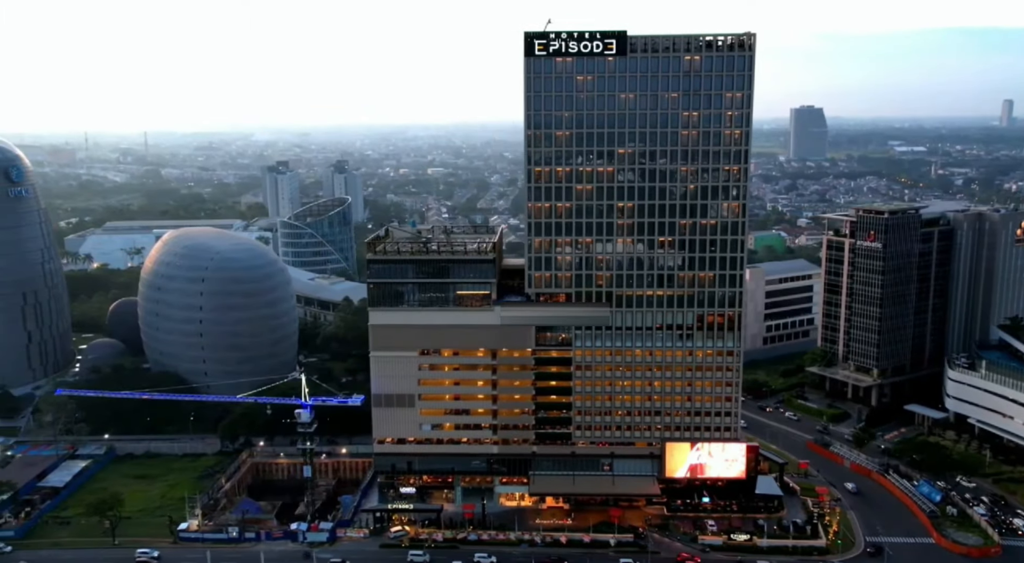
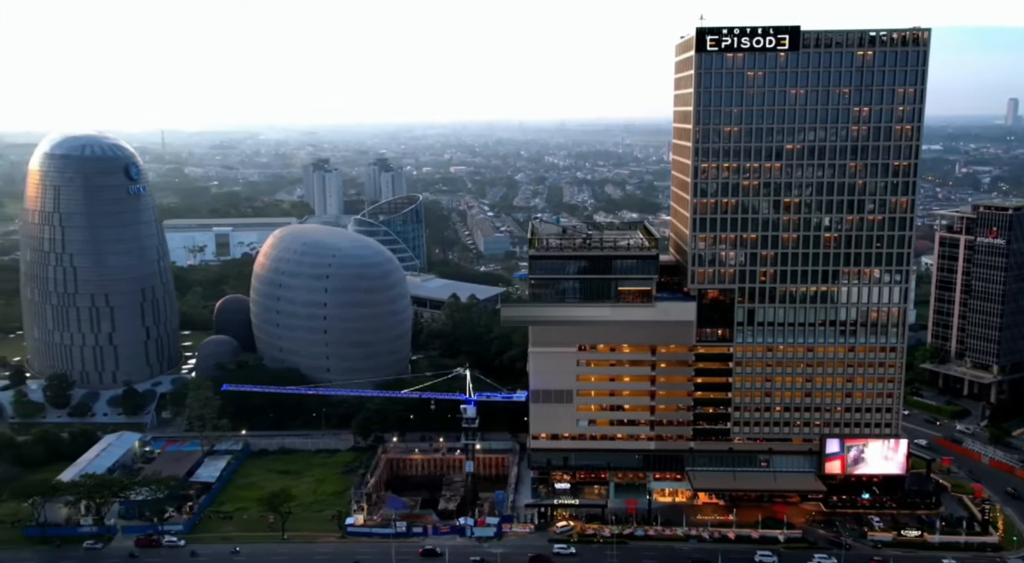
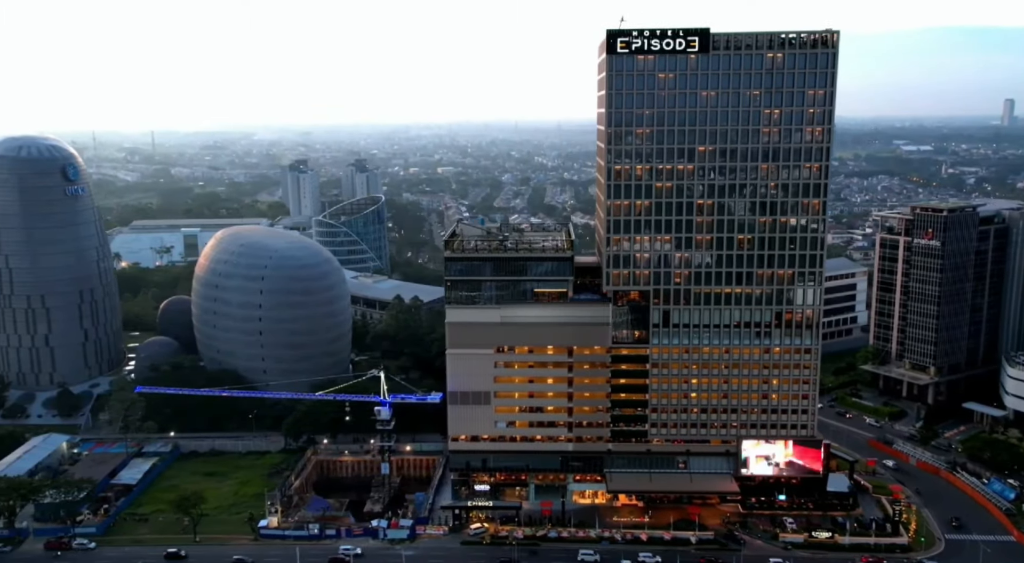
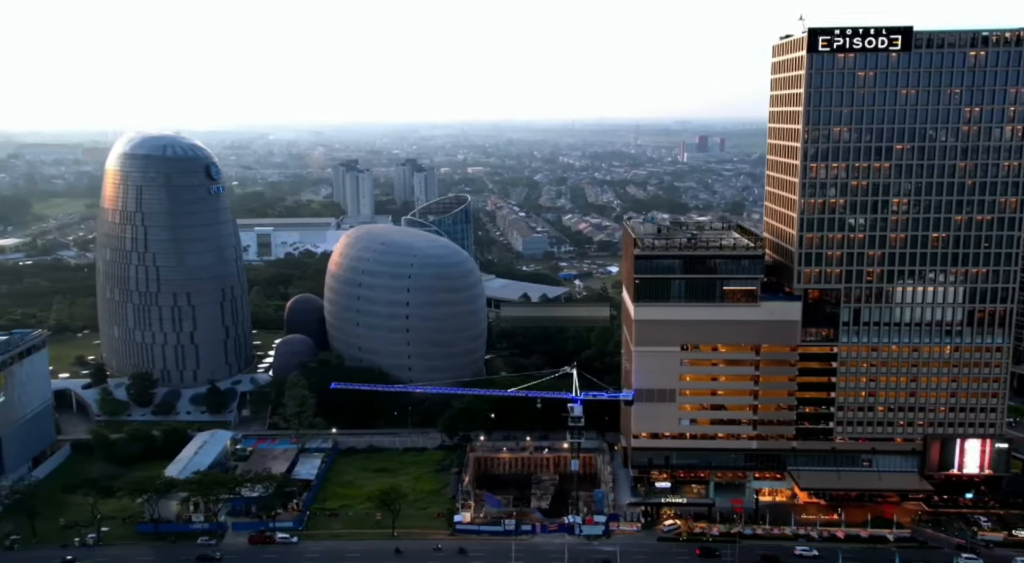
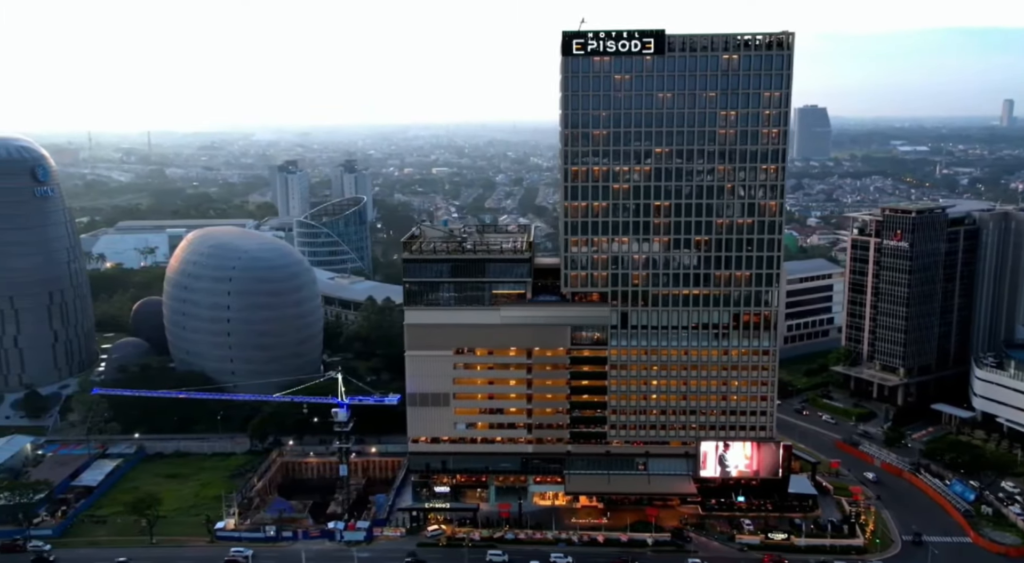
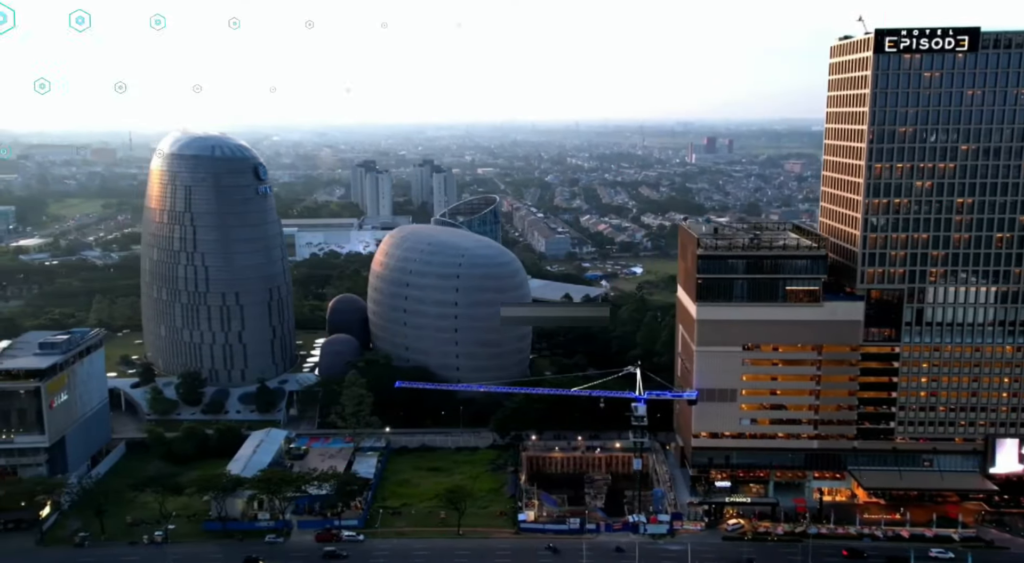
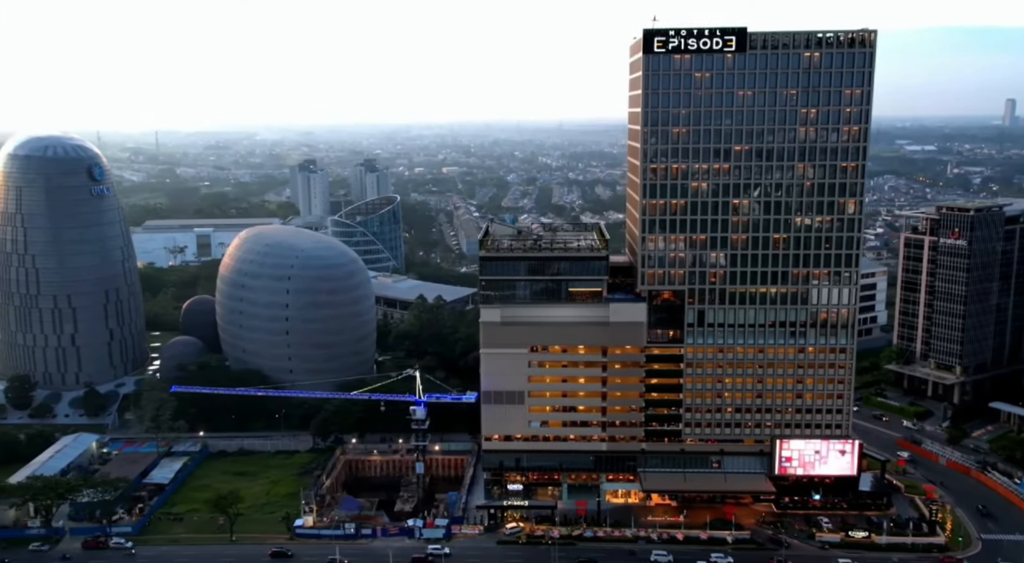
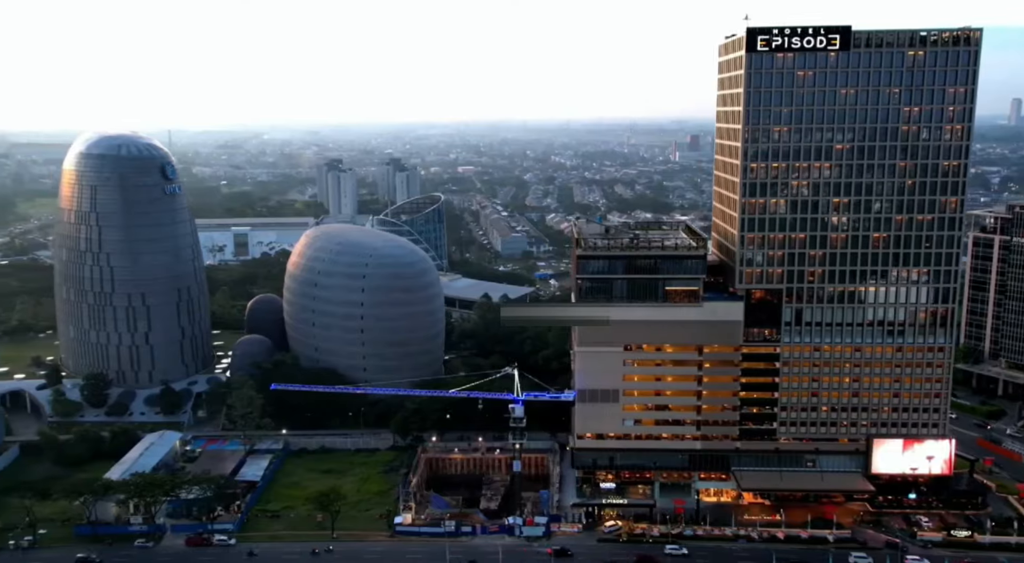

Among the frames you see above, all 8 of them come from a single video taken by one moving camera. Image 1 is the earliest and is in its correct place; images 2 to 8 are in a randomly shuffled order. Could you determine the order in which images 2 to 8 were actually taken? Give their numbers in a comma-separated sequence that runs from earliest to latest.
5, 3, 7, 2, 8, 4, 6
